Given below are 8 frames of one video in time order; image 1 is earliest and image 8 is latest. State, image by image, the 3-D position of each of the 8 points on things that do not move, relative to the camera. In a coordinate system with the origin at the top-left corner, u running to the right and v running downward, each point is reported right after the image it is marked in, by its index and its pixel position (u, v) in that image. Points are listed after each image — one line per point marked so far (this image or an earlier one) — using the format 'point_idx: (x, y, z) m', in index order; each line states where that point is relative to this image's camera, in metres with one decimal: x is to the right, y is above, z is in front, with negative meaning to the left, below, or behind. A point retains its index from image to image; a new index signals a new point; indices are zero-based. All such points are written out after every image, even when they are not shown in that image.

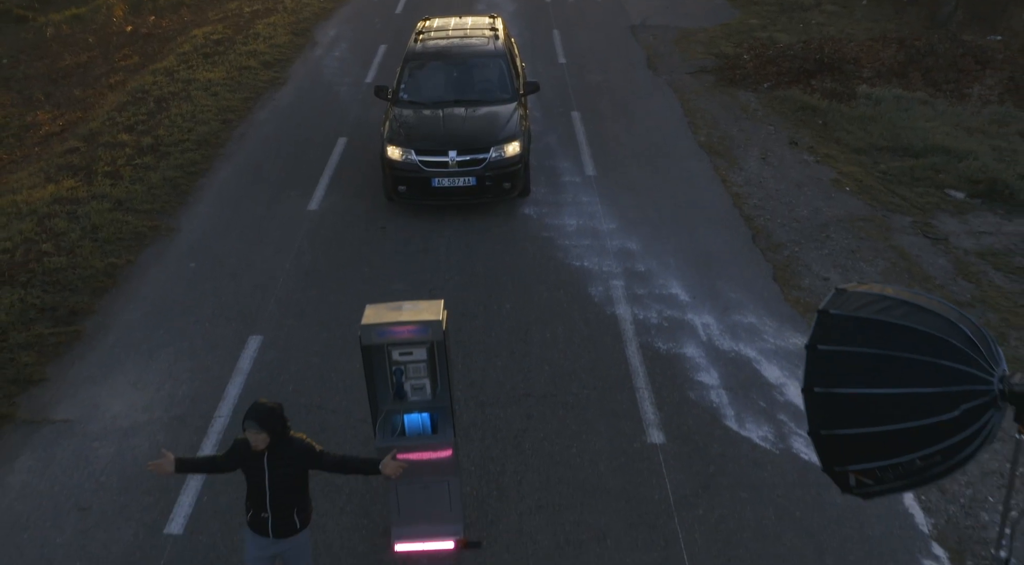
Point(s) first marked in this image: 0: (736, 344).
0: (+2.1, -0.6, +8.4) m
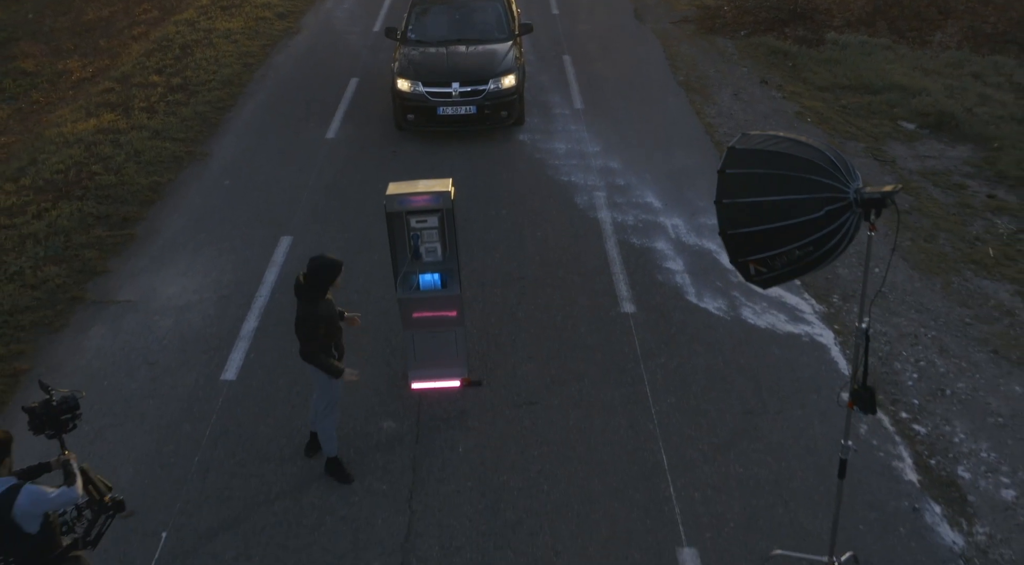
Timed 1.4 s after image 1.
0: (+2.1, +0.5, +9.8) m
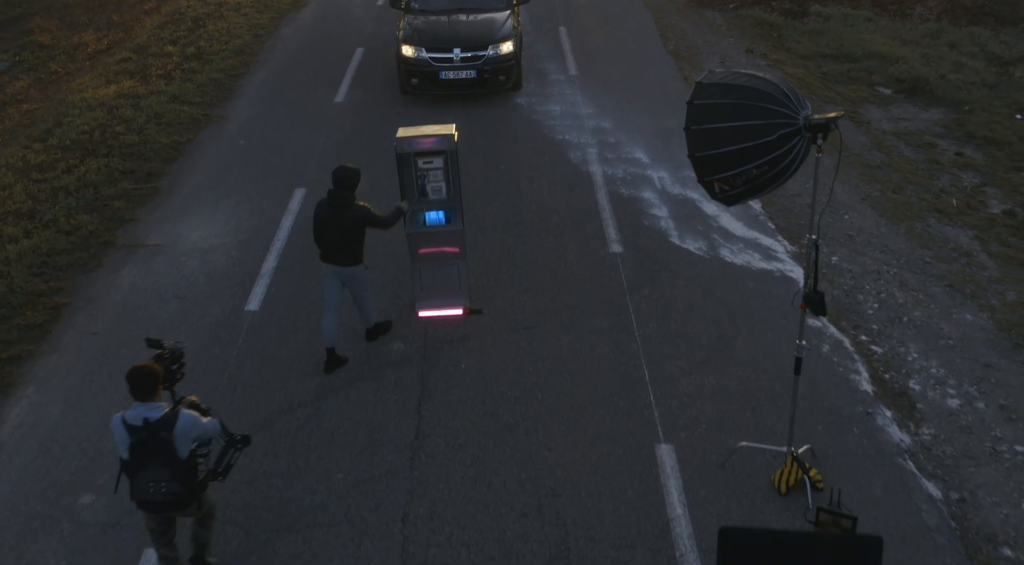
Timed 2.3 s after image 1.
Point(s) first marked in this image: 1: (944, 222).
0: (+2.0, +1.1, +10.6) m
1: (+5.0, +0.7, +10.3) m
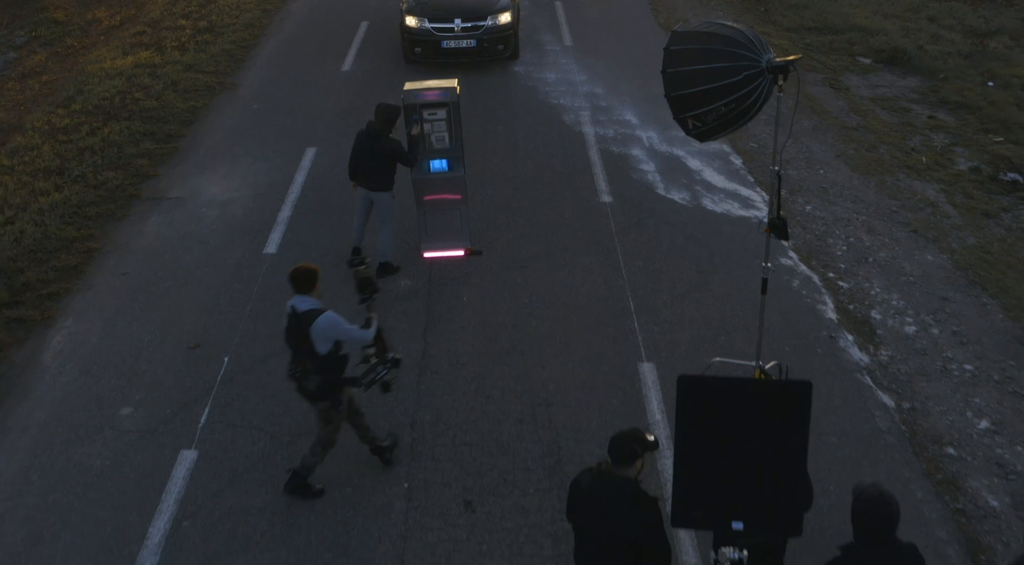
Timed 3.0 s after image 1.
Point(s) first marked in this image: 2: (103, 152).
0: (+2.0, +1.7, +11.3) m
1: (+4.9, +1.3, +11.0) m
2: (-5.3, +1.7, +11.6) m
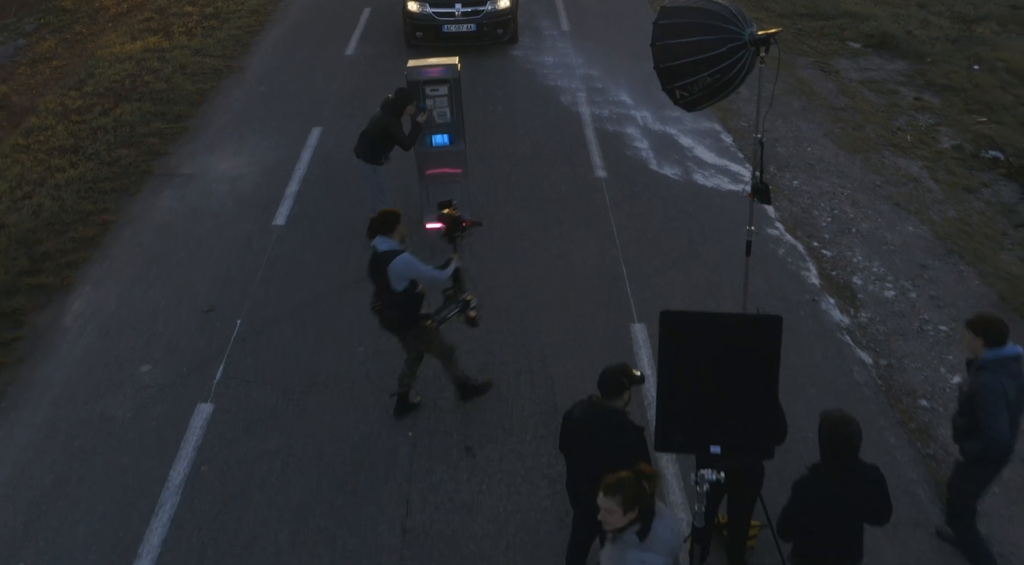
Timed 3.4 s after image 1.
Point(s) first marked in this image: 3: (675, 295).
0: (+2.0, +2.0, +11.7) m
1: (+4.9, +1.6, +11.4) m
2: (-5.3, +2.0, +12.0) m
3: (+1.5, -0.1, +8.5) m
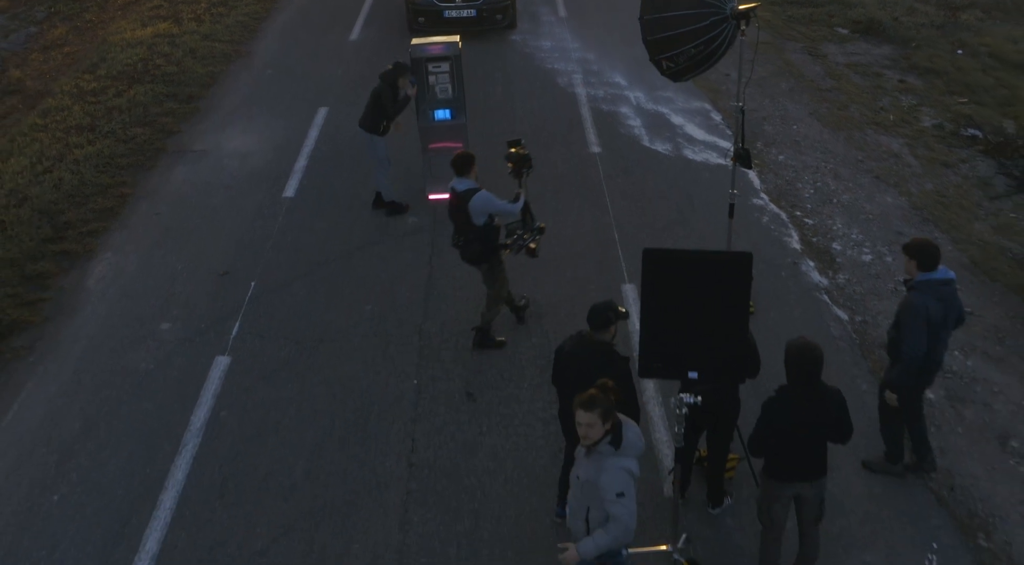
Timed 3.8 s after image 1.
0: (+2.0, +2.4, +12.2) m
1: (+4.9, +2.0, +11.9) m
2: (-5.3, +2.4, +12.5) m
3: (+1.5, +0.2, +9.0) m
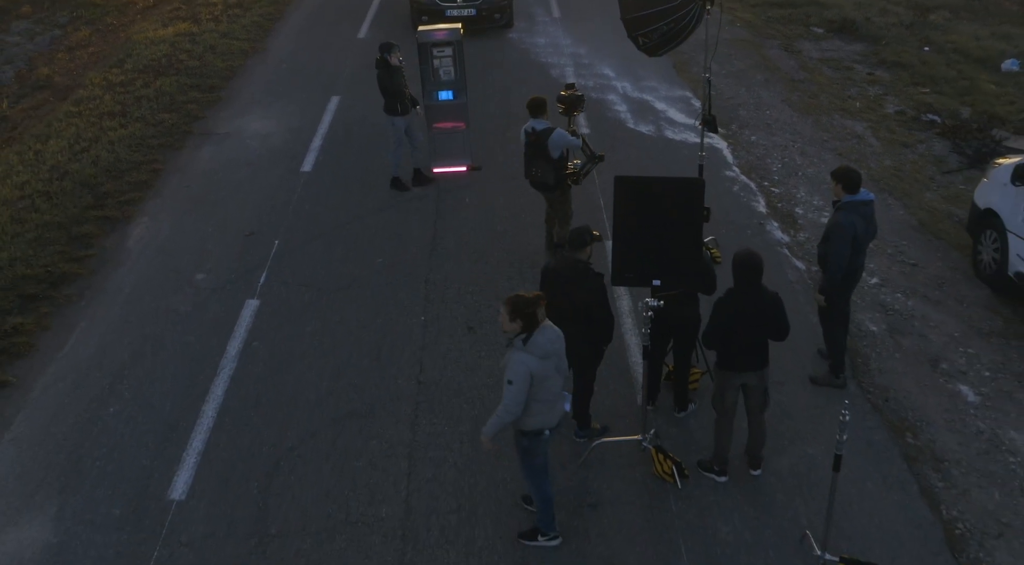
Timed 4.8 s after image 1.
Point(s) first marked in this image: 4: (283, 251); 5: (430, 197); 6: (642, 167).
0: (+1.9, +2.8, +13.3) m
1: (+4.8, +2.4, +13.0) m
2: (-5.4, +2.8, +13.6) m
3: (+1.5, +0.7, +10.0) m
4: (-2.5, +0.4, +9.8) m
5: (-1.0, +1.0, +10.8) m
6: (+1.6, +1.4, +11.2) m
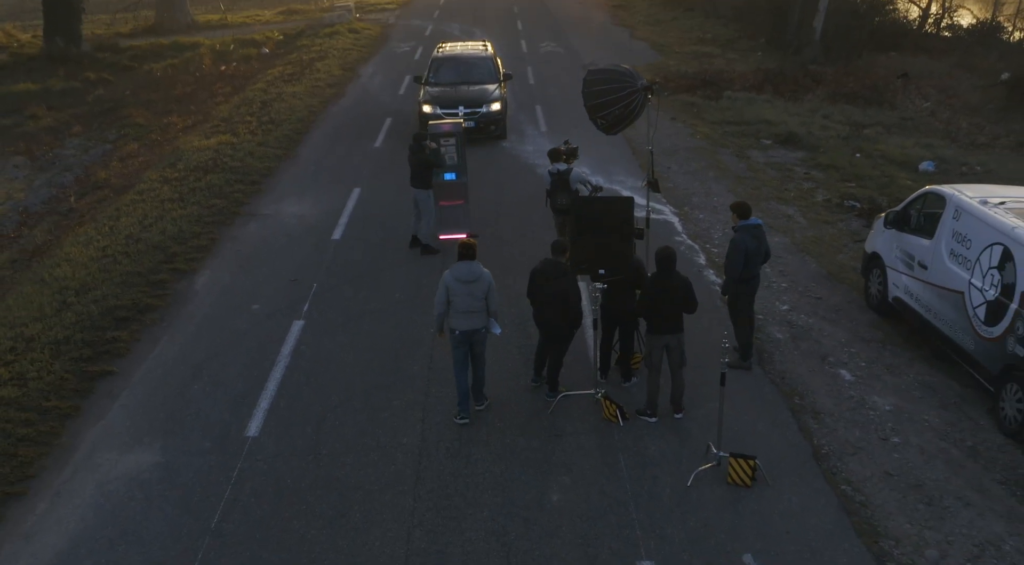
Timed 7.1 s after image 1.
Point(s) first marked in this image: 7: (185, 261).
0: (+1.8, +1.8, +16.1) m
1: (+4.7, +1.5, +15.8) m
2: (-5.5, +1.7, +16.4) m
3: (+1.3, +0.2, +12.6) m
4: (-2.6, -0.1, +12.3) m
5: (-1.1, +0.4, +13.4) m
6: (+1.5, +0.7, +13.8) m
7: (-4.9, +0.3, +13.4) m
